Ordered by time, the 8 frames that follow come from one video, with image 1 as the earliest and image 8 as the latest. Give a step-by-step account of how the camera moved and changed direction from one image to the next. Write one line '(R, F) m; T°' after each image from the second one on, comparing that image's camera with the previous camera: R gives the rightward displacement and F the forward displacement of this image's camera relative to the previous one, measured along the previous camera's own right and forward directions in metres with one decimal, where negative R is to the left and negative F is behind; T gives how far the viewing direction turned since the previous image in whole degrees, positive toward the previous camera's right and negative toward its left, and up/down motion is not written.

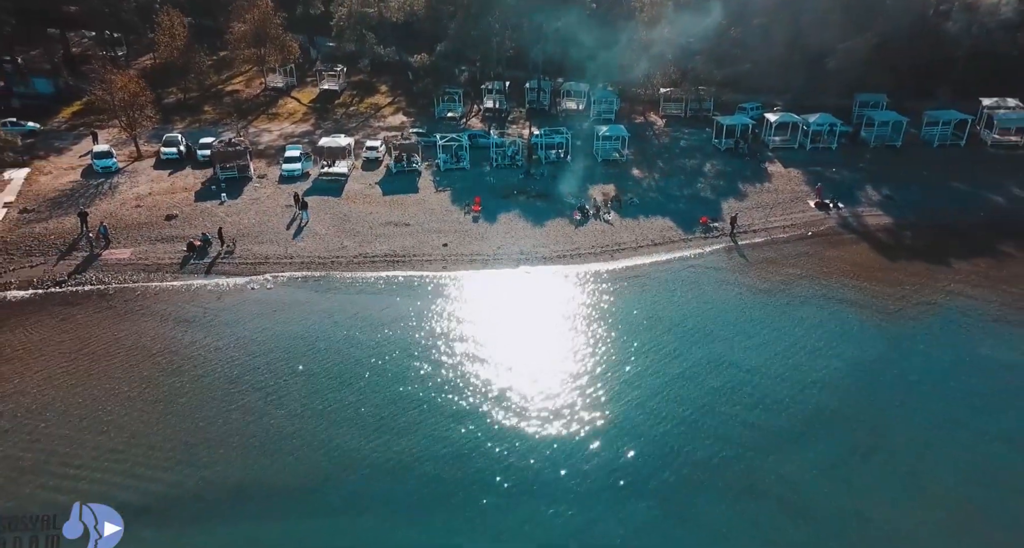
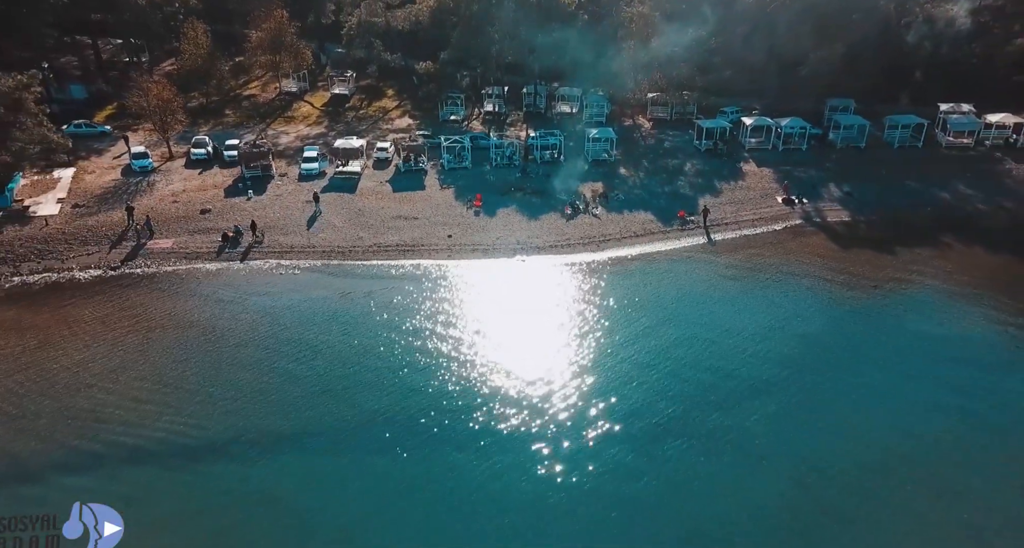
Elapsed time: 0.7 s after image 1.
(+0.2, -4.0) m; 0°
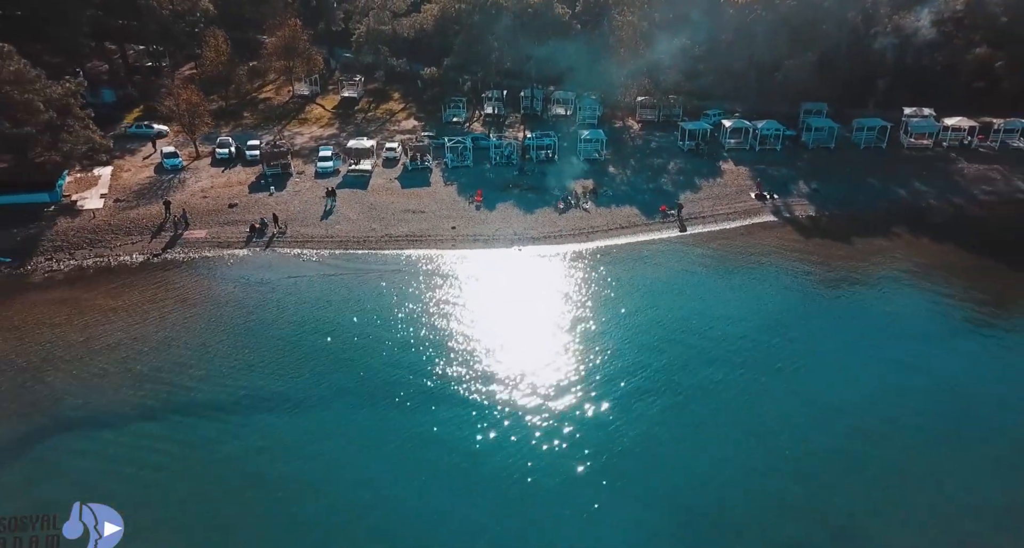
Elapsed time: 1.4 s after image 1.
(+0.2, -4.0) m; 0°
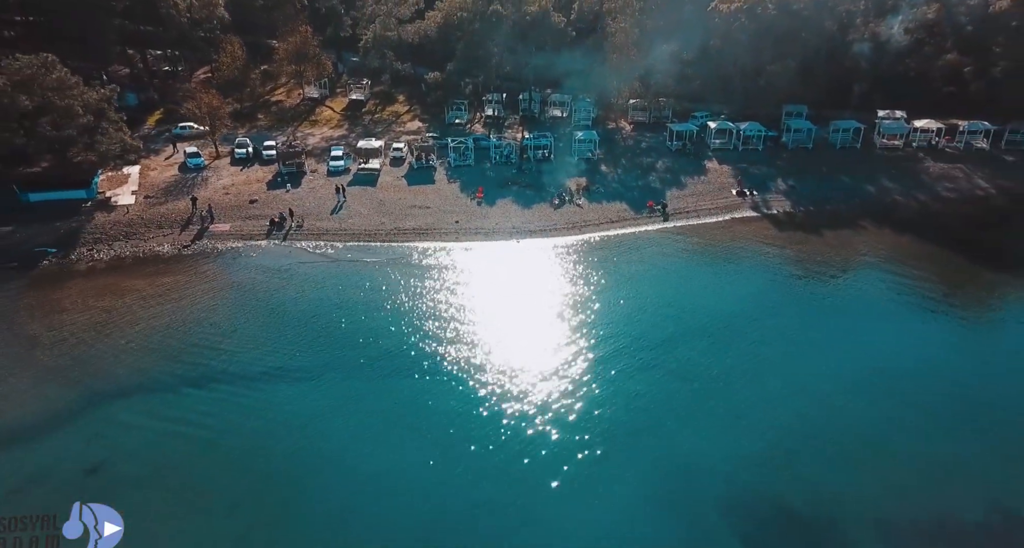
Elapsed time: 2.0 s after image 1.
(+0.1, -3.5) m; 0°
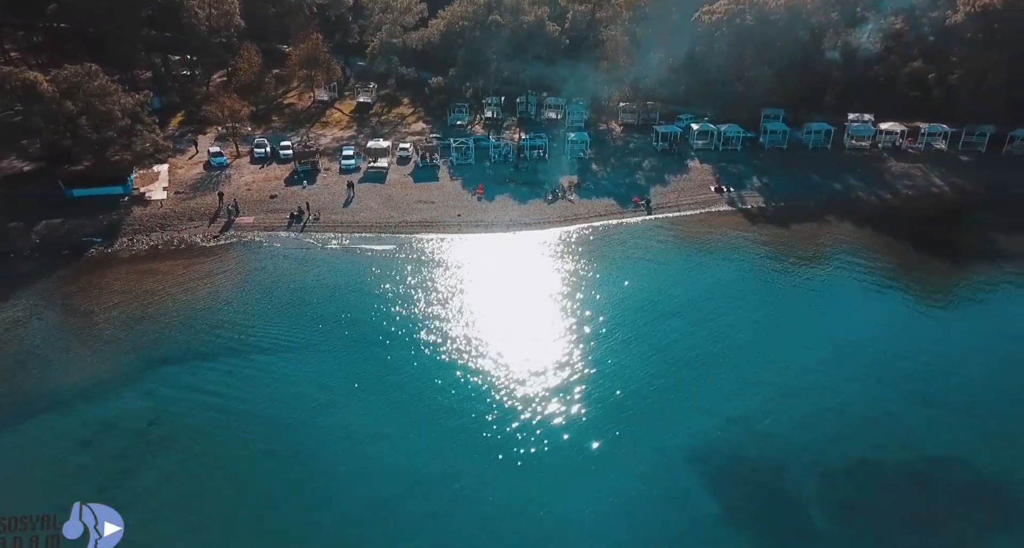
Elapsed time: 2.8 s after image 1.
(+0.2, -4.4) m; 0°
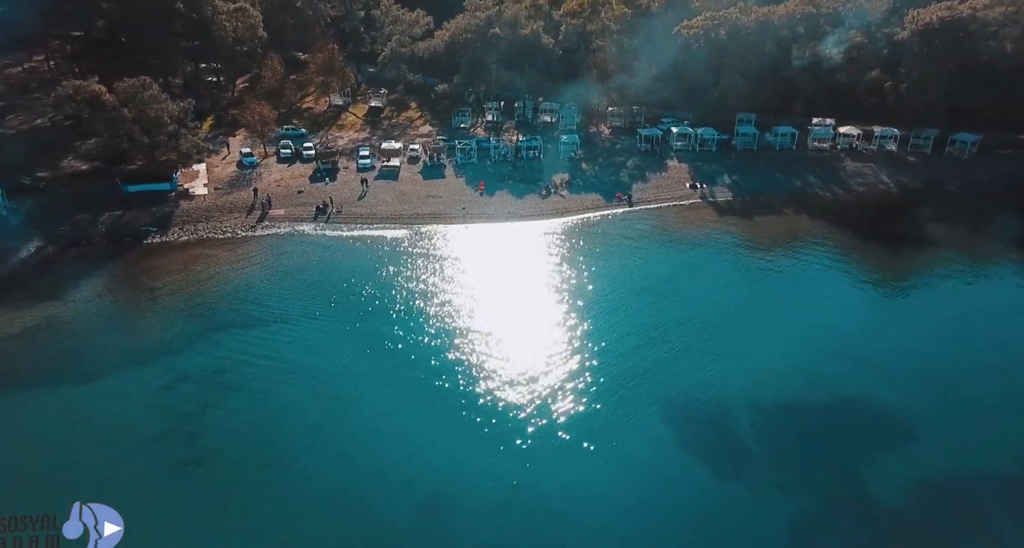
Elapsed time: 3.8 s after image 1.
(+0.2, -6.7) m; 0°
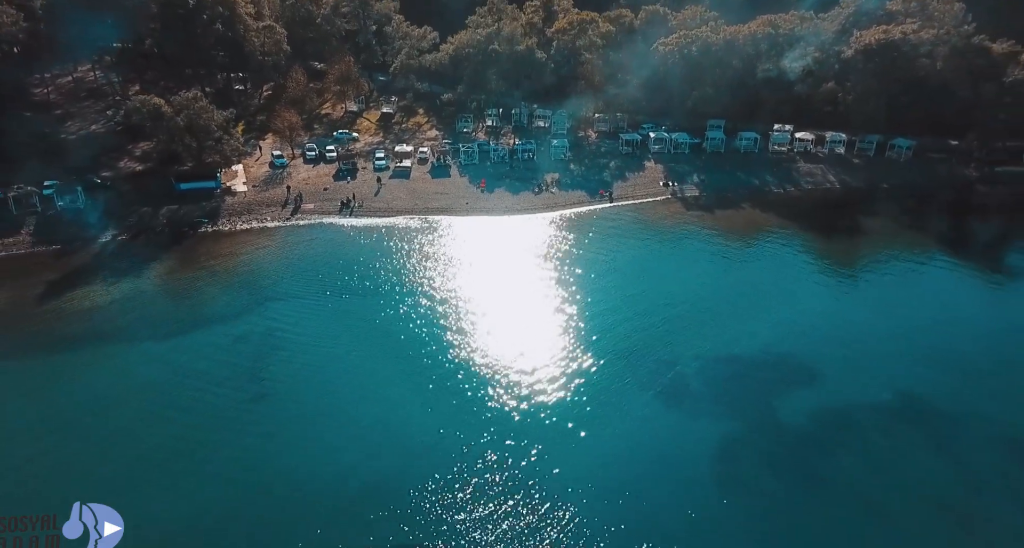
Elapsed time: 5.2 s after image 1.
(+0.4, -8.8) m; 0°
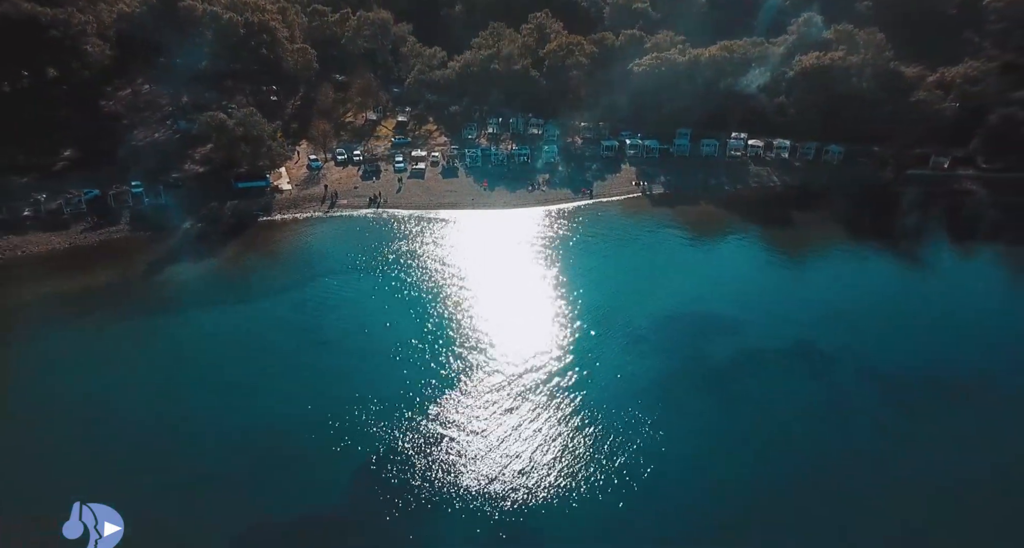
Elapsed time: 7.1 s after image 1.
(+0.6, -13.4) m; 0°
